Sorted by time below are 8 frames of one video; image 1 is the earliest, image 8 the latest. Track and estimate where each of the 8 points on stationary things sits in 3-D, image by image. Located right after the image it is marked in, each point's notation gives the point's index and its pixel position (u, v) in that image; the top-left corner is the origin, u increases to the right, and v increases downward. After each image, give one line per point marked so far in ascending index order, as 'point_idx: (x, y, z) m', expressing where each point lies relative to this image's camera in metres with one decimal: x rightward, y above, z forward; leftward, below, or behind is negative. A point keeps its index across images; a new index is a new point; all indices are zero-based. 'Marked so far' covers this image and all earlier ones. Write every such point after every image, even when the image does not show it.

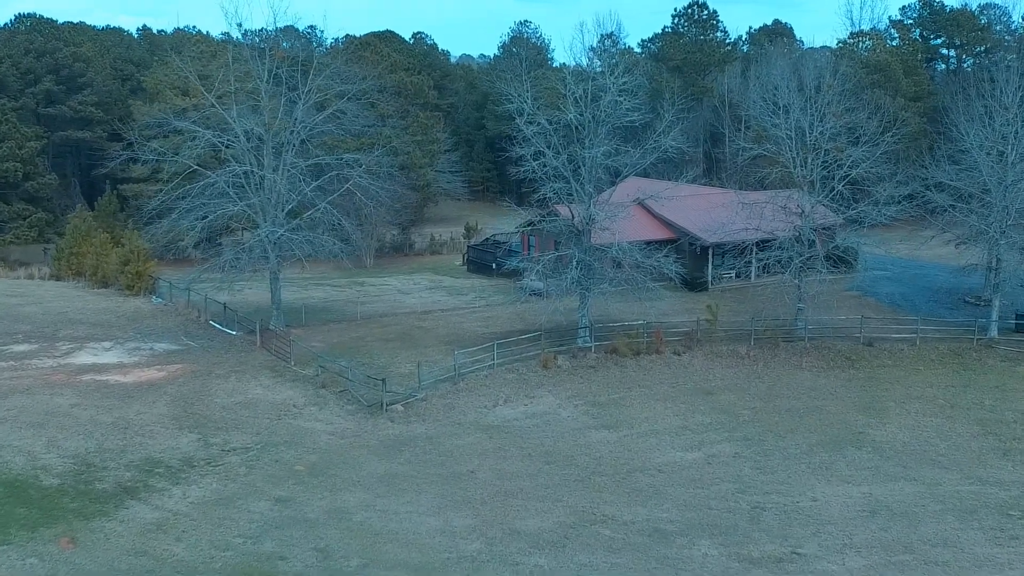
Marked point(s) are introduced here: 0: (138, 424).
0: (-7.1, -2.6, +18.1) m
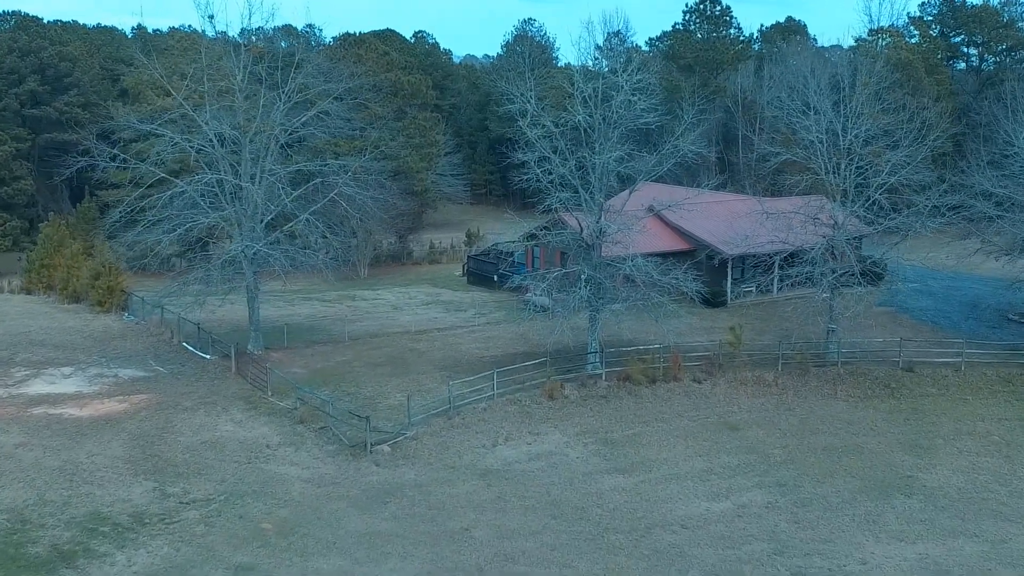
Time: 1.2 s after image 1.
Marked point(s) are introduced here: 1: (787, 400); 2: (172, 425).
0: (-7.1, -3.0, +15.9) m
1: (+5.7, -2.3, +19.8) m
2: (-6.4, -2.6, +18.0) m
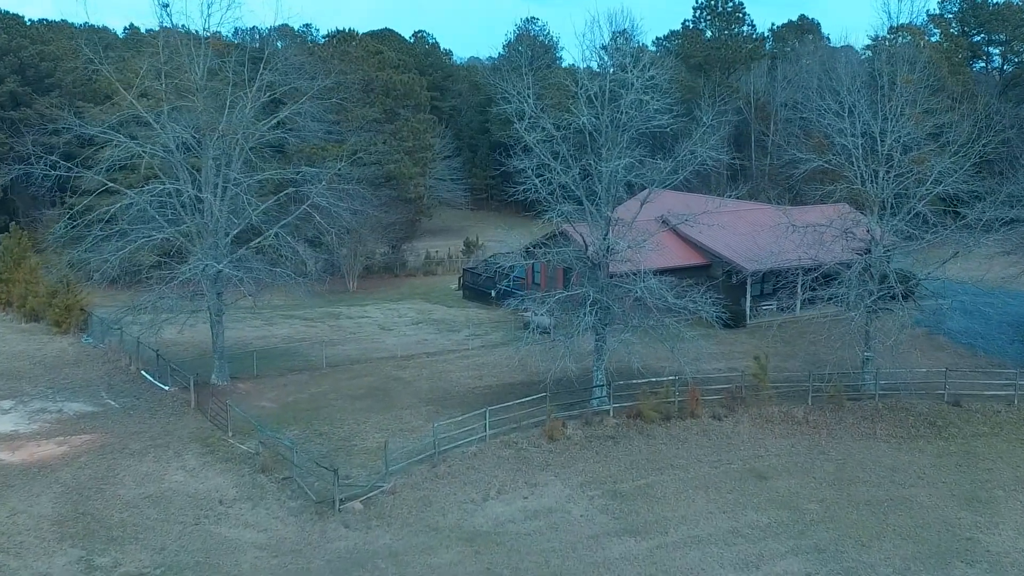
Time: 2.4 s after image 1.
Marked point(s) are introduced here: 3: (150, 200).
0: (-7.2, -3.5, +13.6) m
1: (+5.6, -2.8, +17.3) m
2: (-6.5, -3.0, +15.6) m
3: (-6.9, +1.7, +18.2) m
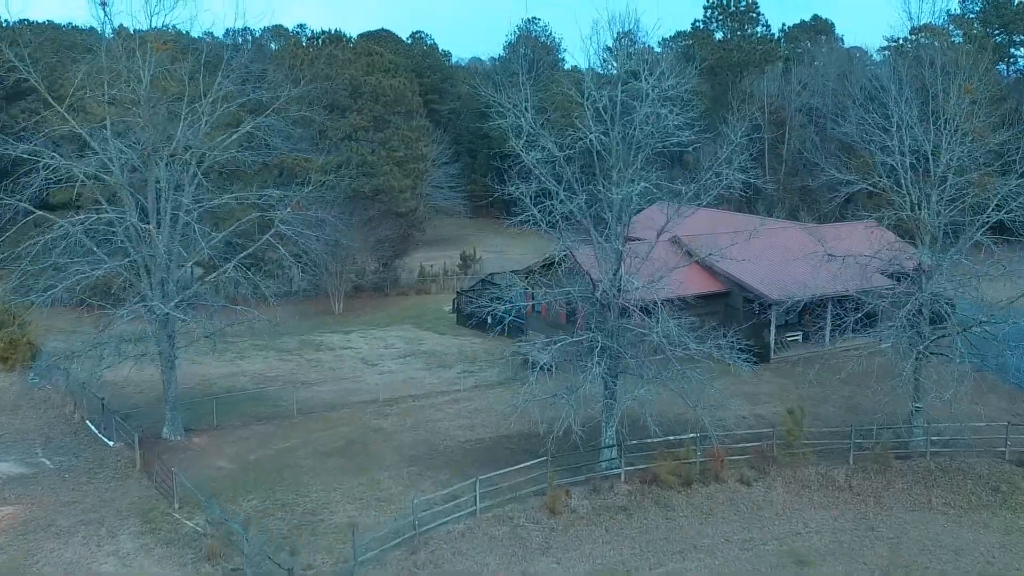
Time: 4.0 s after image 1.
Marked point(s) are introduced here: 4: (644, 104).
0: (-7.3, -4.2, +11.1) m
1: (+5.5, -3.5, +14.8) m
2: (-6.6, -3.7, +13.1) m
3: (-7.0, +1.0, +15.7) m
4: (+2.2, +3.1, +15.8) m
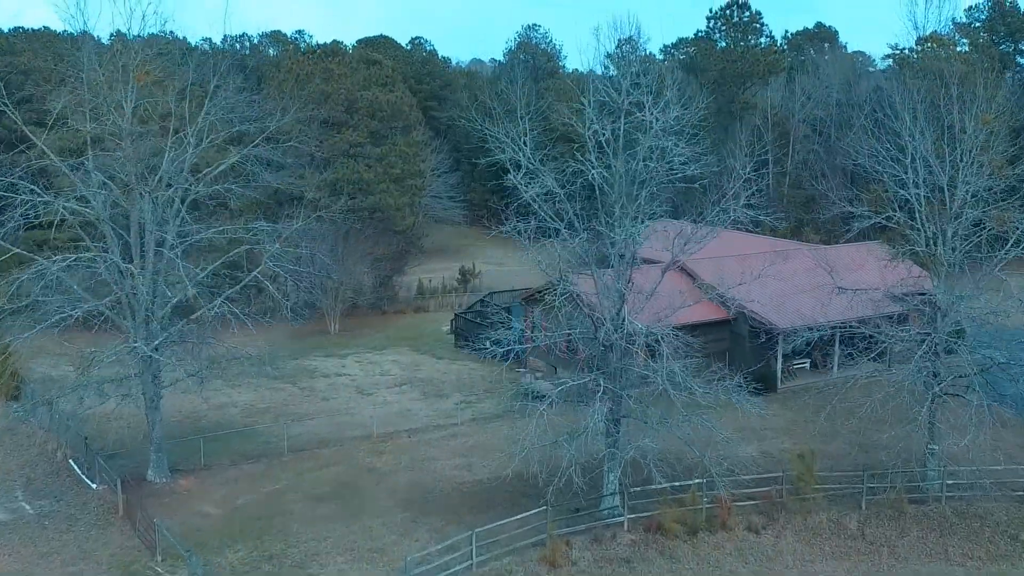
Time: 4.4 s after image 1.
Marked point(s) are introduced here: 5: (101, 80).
0: (-7.3, -4.8, +10.4) m
1: (+5.5, -4.1, +14.2) m
2: (-6.6, -4.4, +12.4) m
3: (-7.0, +0.3, +15.1) m
4: (+2.1, +2.4, +15.2) m
5: (-7.1, +3.7, +16.7) m
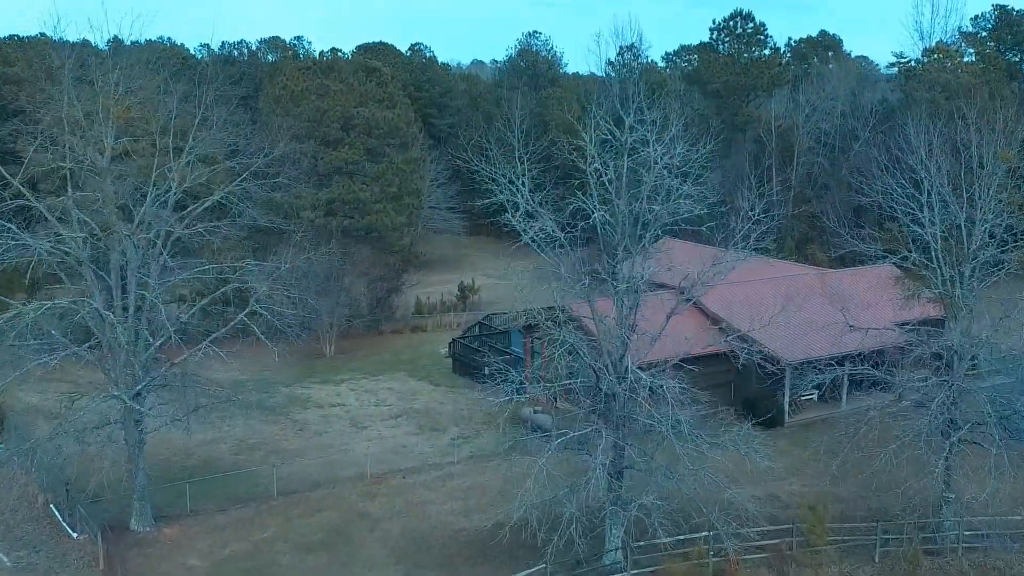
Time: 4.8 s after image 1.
0: (-7.3, -5.5, +9.8) m
1: (+5.4, -4.8, +13.5) m
2: (-6.6, -5.0, +11.8) m
3: (-7.0, -0.3, +14.4) m
4: (+2.1, +1.8, +14.5) m
5: (-7.1, +3.1, +16.0) m
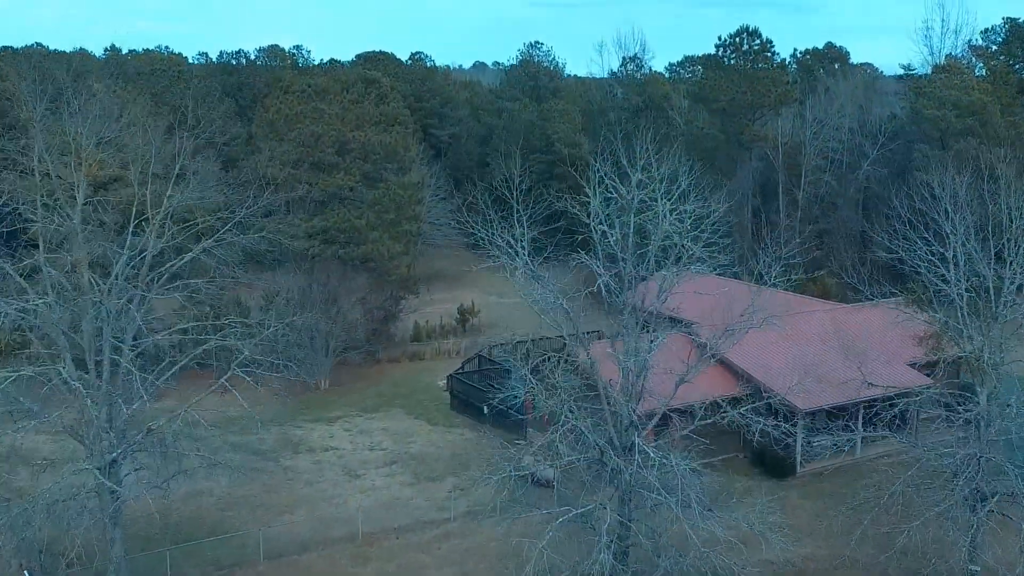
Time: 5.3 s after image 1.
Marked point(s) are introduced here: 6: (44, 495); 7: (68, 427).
0: (-7.4, -6.4, +8.9) m
1: (+5.4, -5.7, +12.6) m
2: (-6.7, -5.9, +10.9) m
3: (-7.1, -1.2, +13.5) m
4: (+2.1, +0.8, +13.6) m
5: (-7.1, +2.1, +15.2) m
6: (-6.8, -3.0, +14.0) m
7: (-6.6, -2.0, +14.1) m
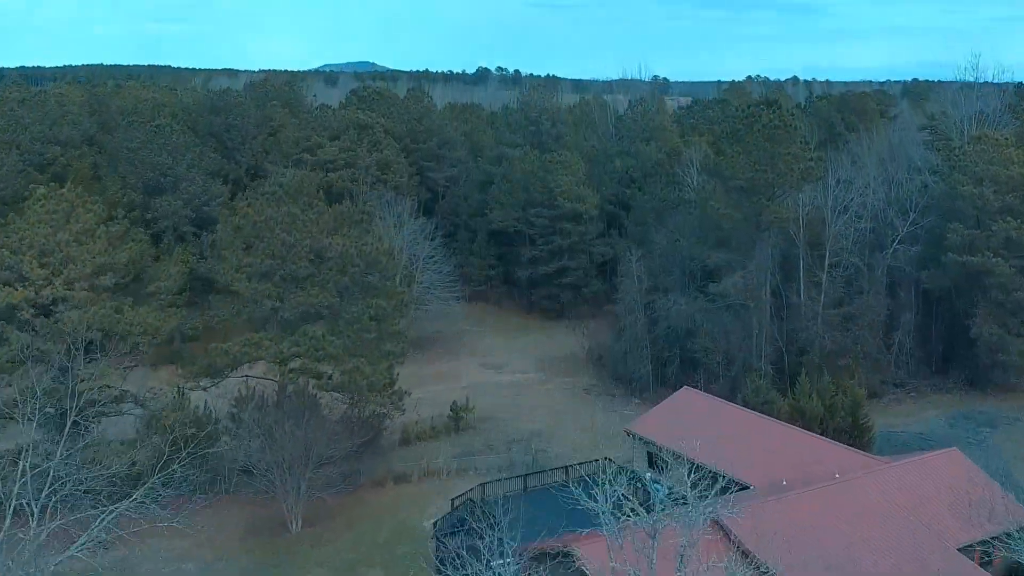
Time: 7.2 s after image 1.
0: (-7.6, -9.9, +5.7) m
1: (+5.2, -9.2, +9.4) m
2: (-6.9, -9.4, +7.7) m
3: (-7.2, -4.7, +10.4) m
4: (+1.9, -2.7, +10.4) m
5: (-7.3, -1.3, +12.0) m
6: (-7.0, -6.4, +10.8) m
7: (-6.7, -5.5, +10.9) m
